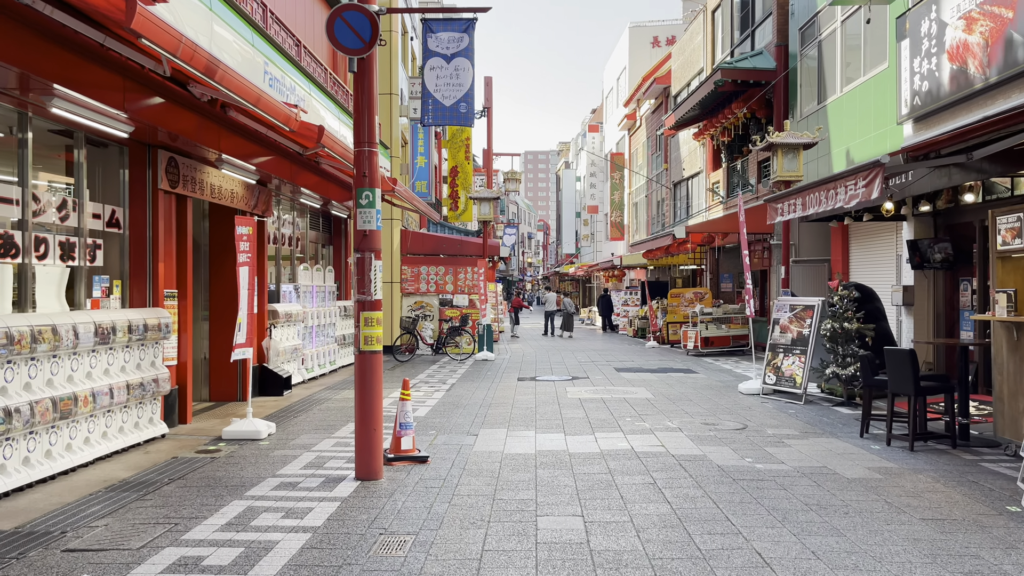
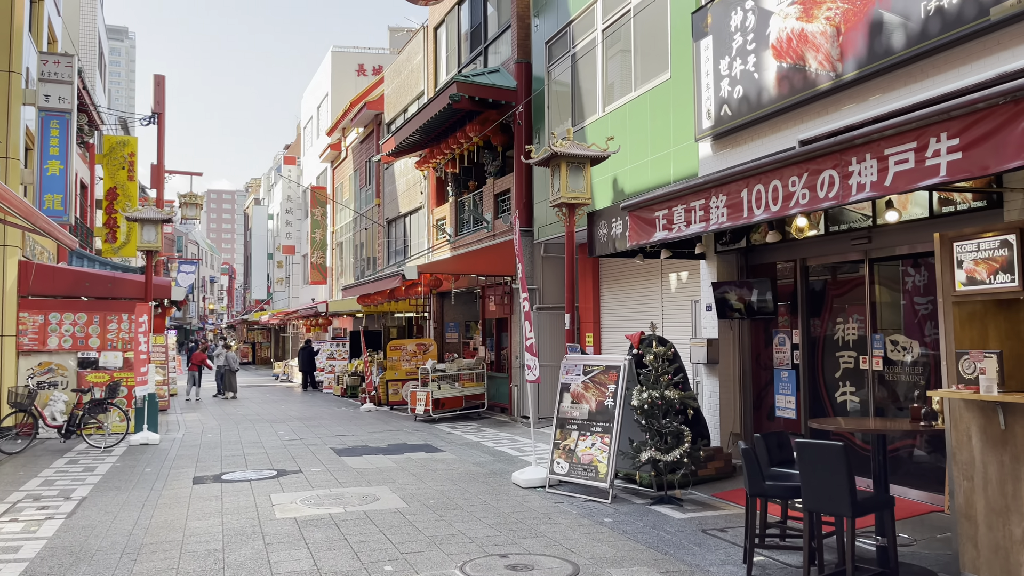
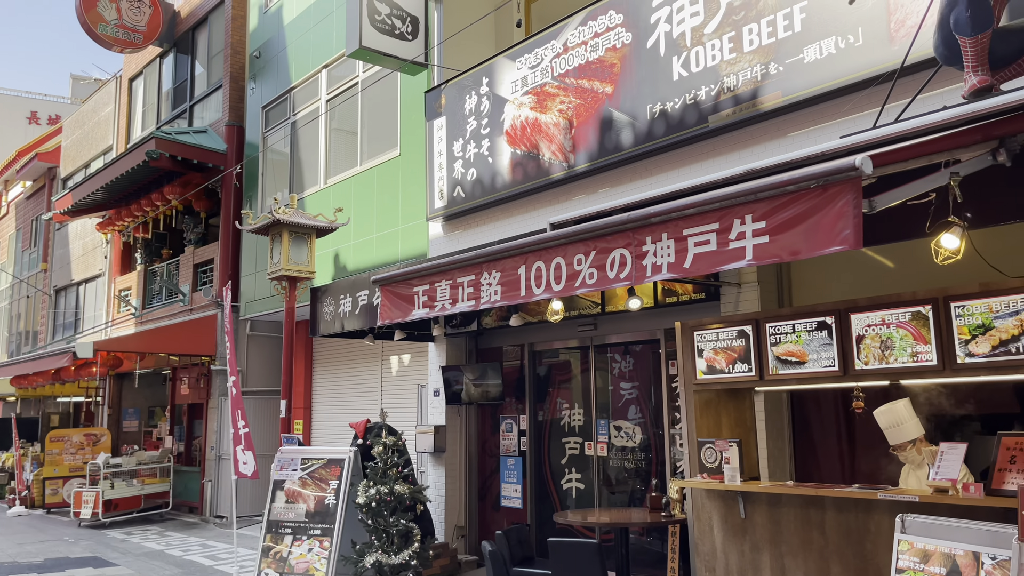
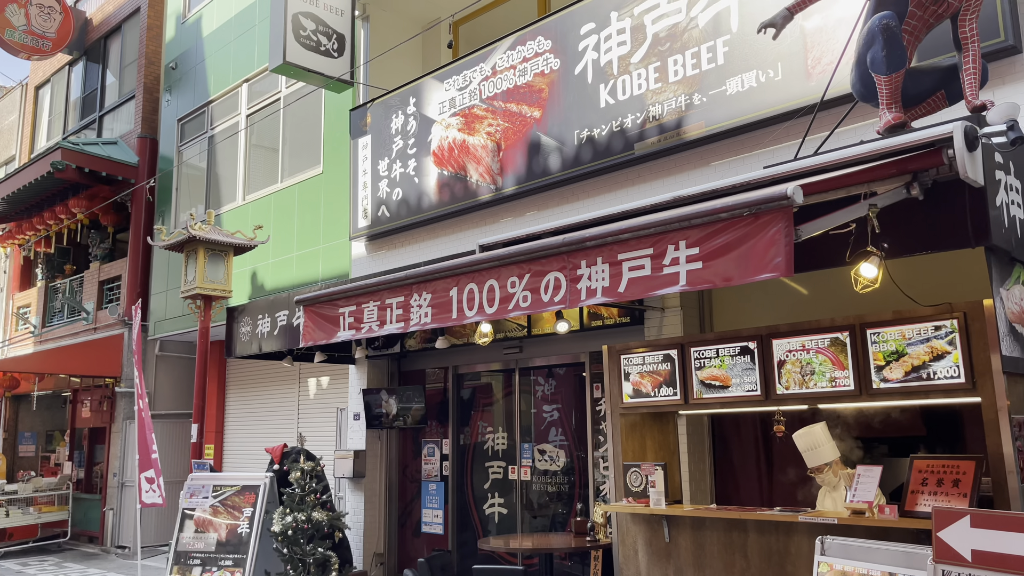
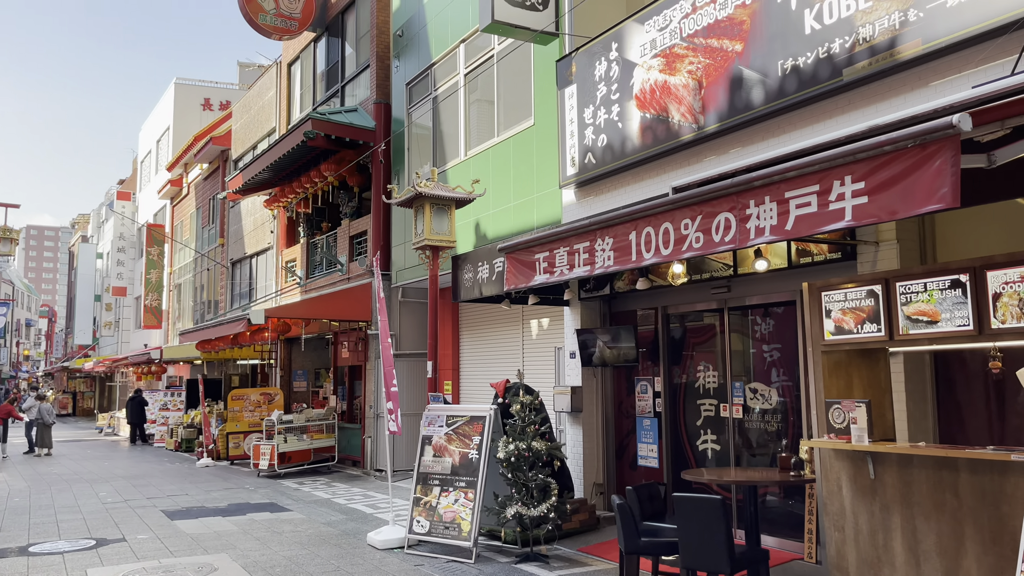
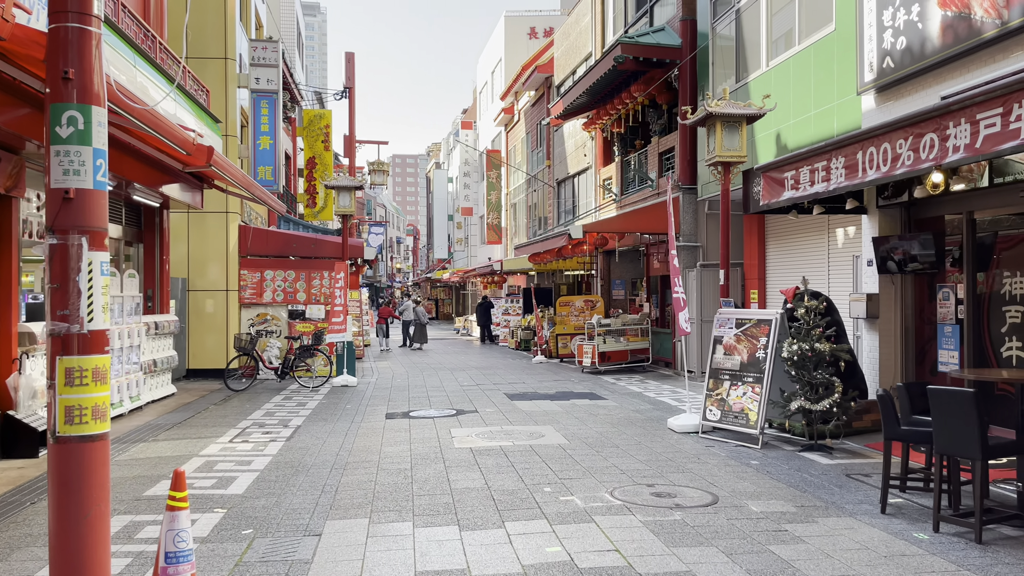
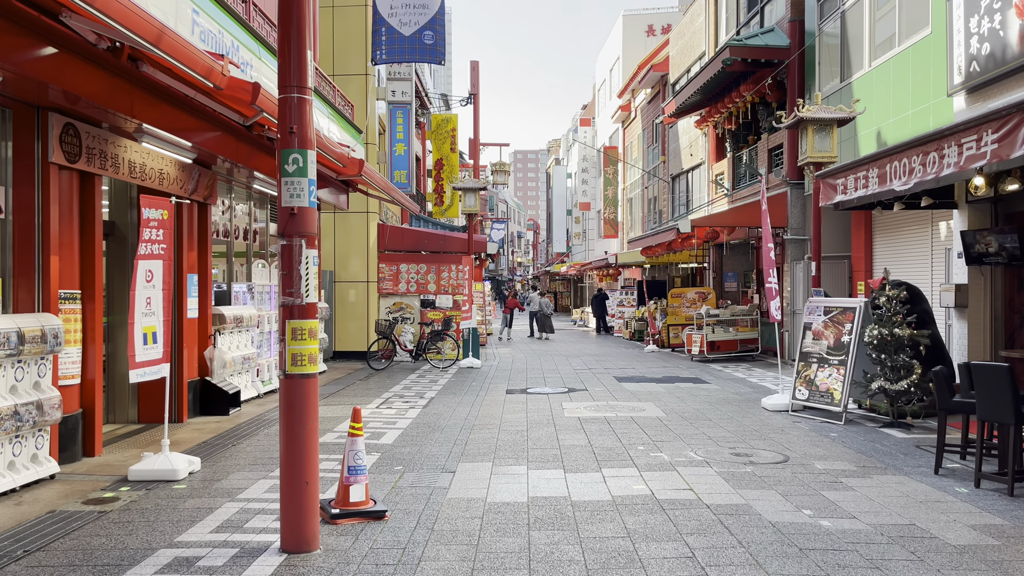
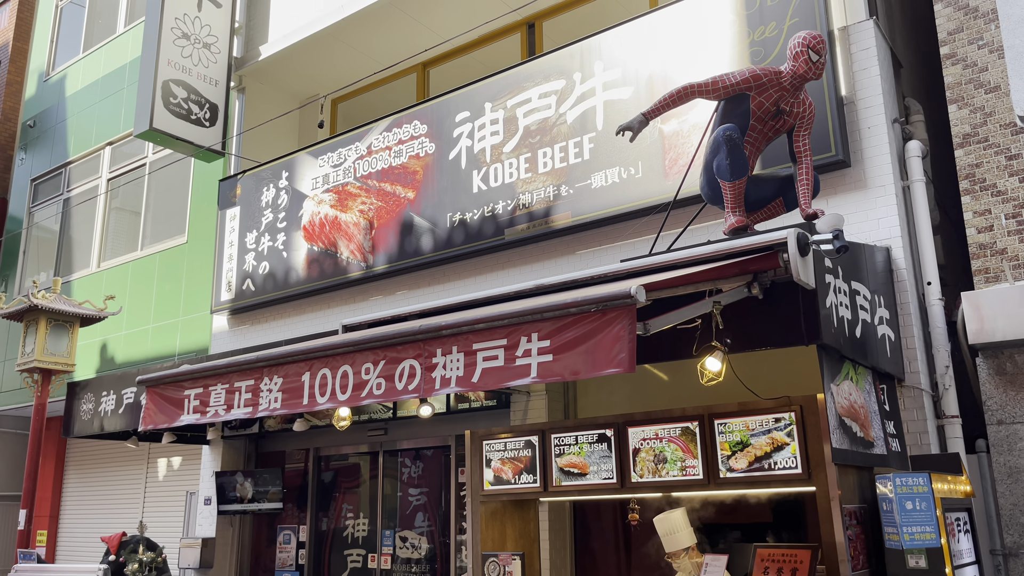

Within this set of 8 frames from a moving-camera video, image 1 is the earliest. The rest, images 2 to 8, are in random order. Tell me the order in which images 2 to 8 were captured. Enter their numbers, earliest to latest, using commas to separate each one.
7, 6, 2, 5, 3, 4, 8
